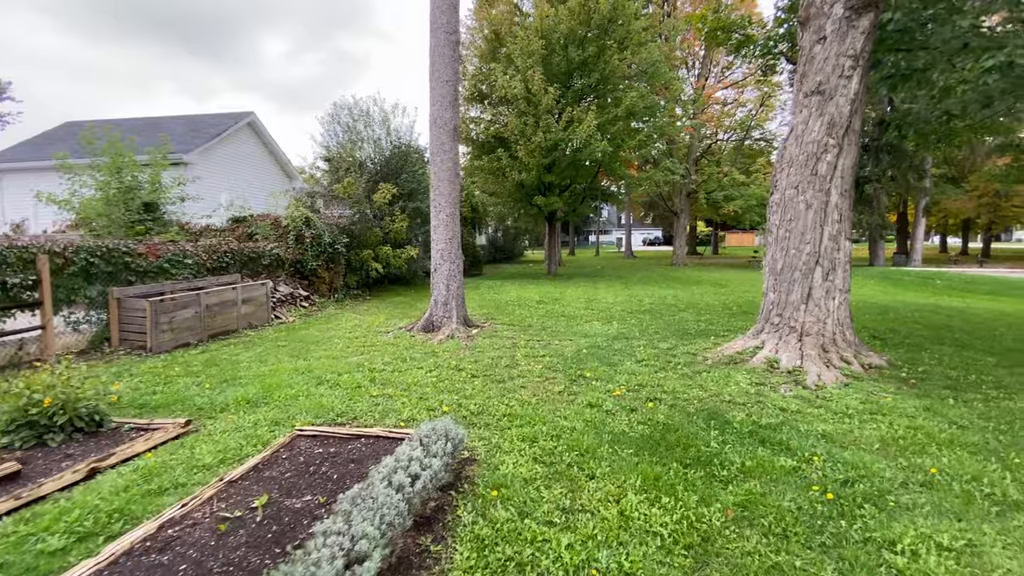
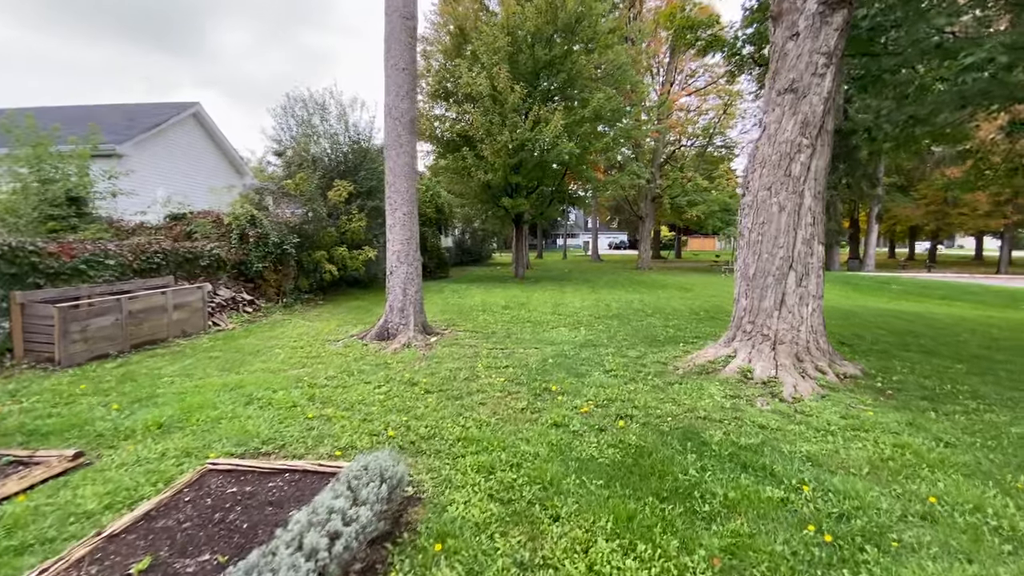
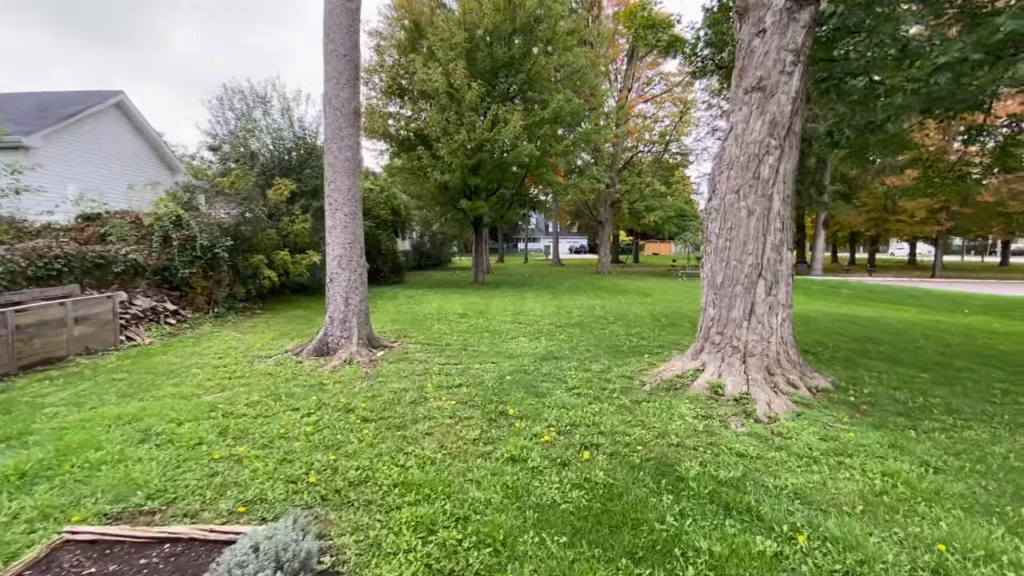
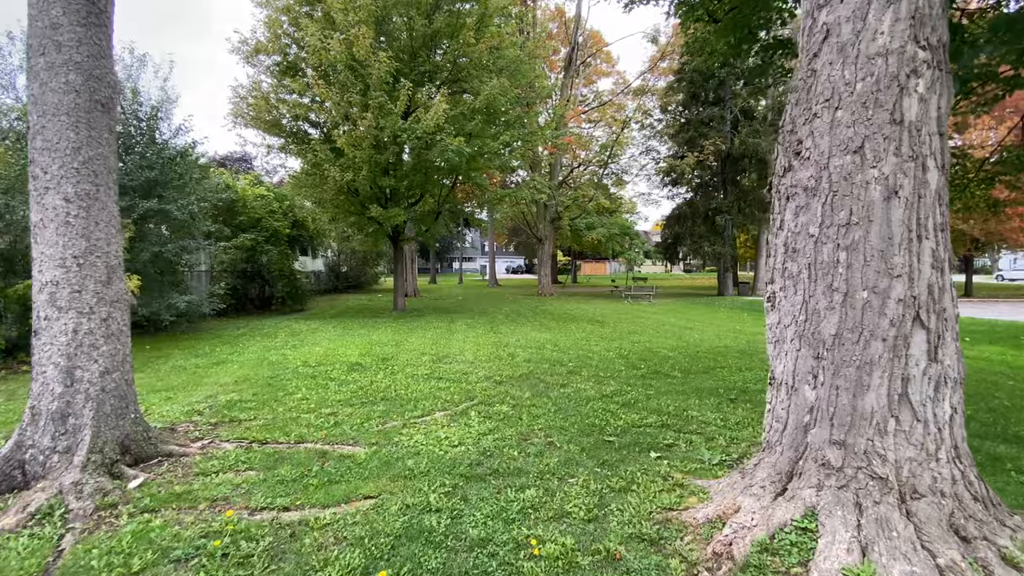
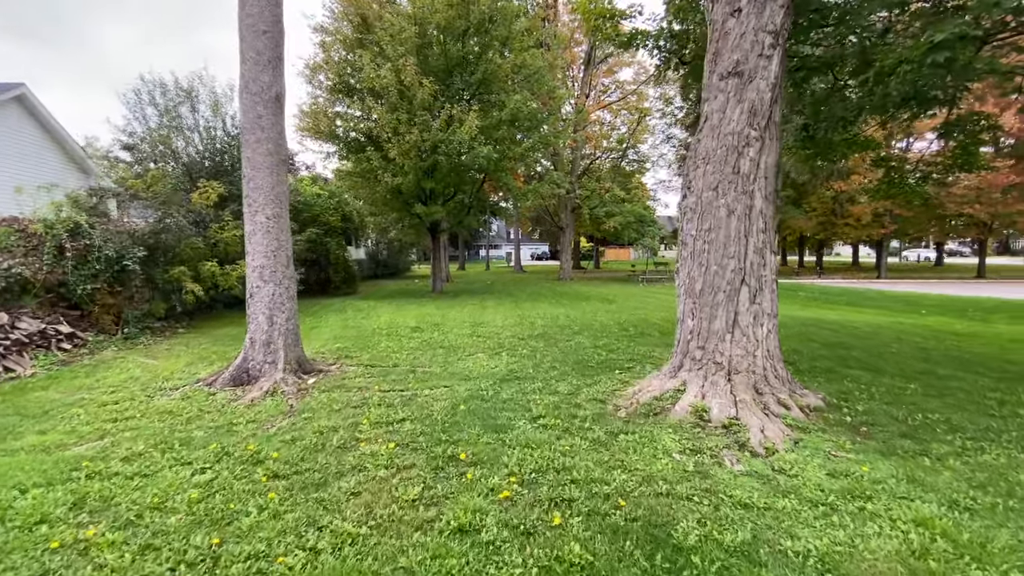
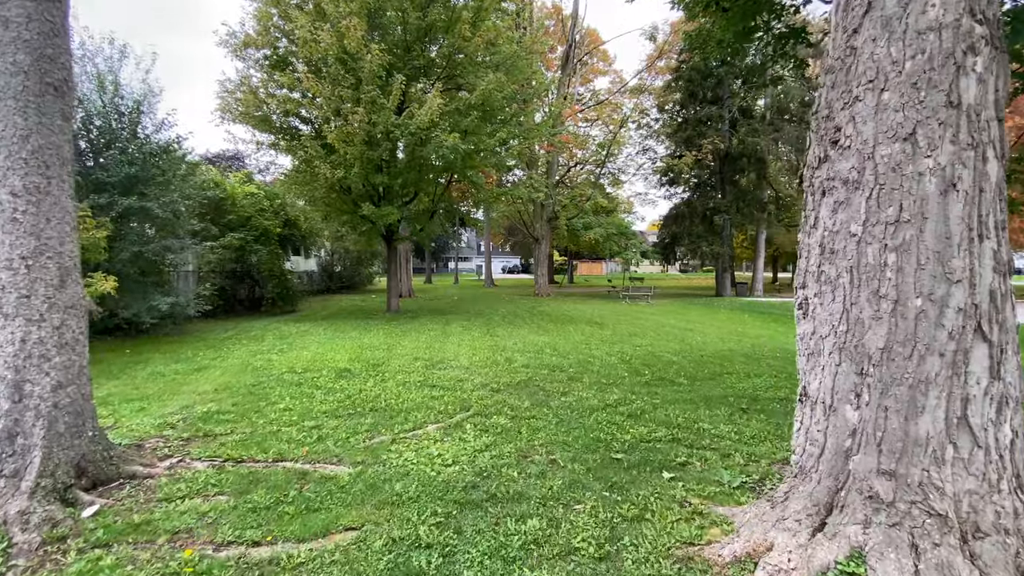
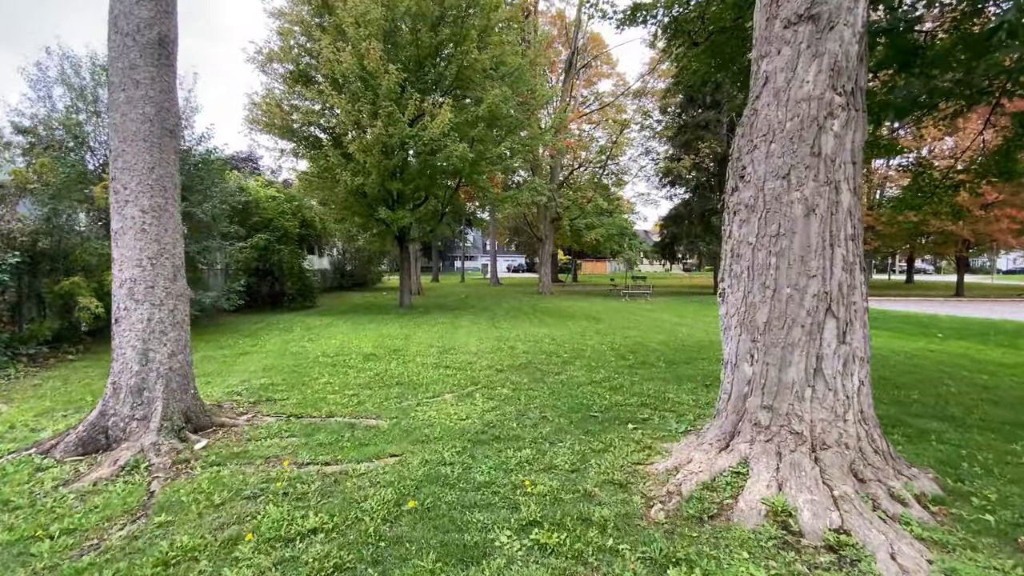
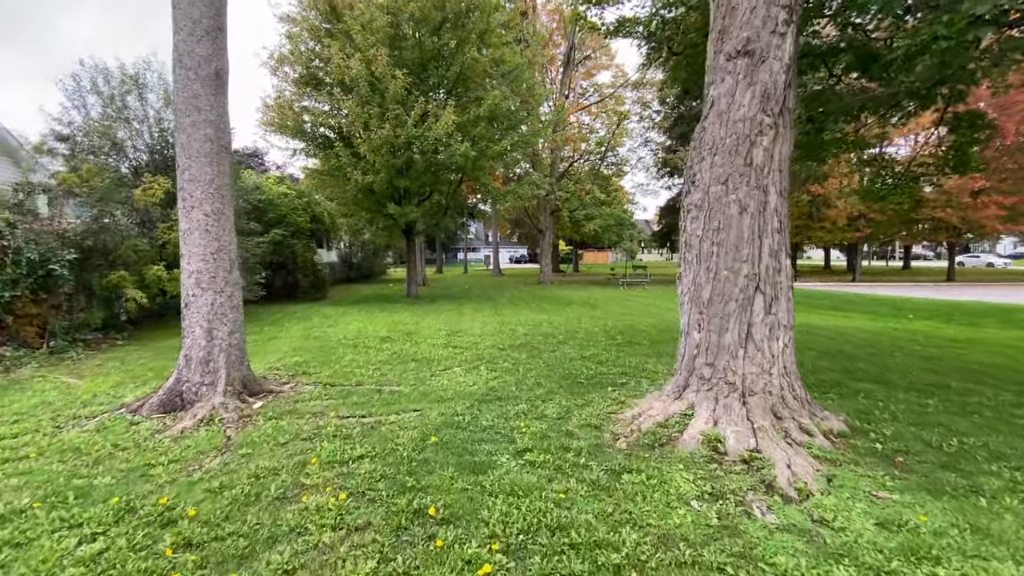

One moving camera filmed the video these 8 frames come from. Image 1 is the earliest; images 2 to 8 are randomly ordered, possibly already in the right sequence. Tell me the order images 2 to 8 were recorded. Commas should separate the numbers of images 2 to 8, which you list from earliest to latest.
2, 3, 5, 8, 7, 4, 6
